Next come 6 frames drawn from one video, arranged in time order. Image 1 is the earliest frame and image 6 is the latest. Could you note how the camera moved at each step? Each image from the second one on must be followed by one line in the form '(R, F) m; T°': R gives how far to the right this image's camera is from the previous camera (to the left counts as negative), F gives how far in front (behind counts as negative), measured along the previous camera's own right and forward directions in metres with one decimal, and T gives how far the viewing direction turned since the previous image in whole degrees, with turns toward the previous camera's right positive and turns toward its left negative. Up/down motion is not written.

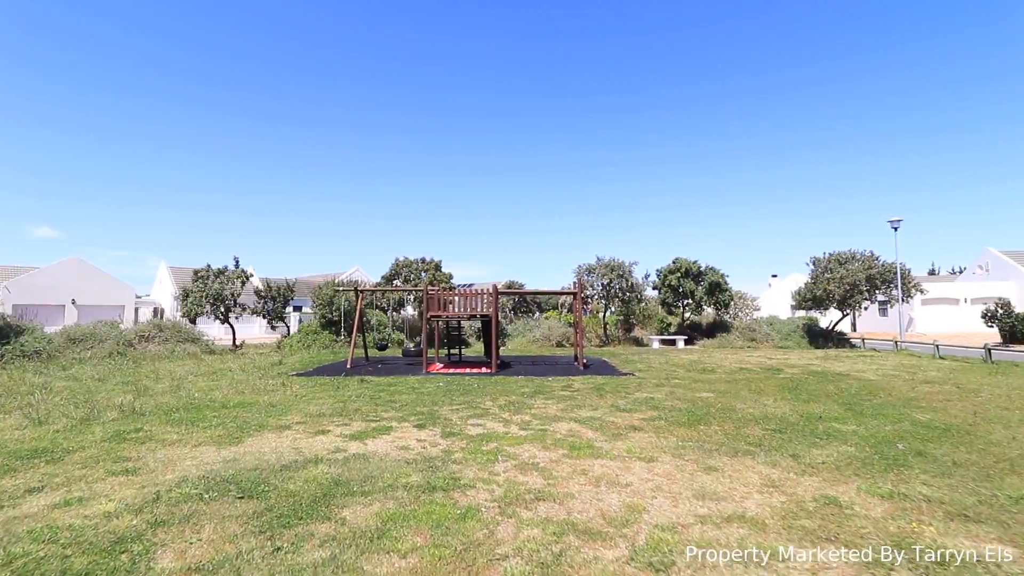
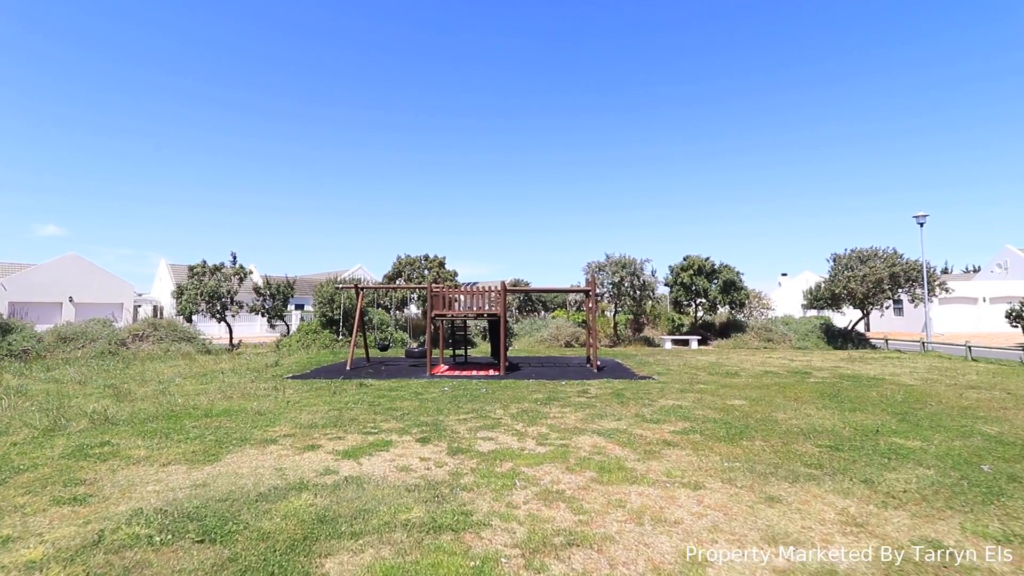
(-0.1, +0.7) m; 0°
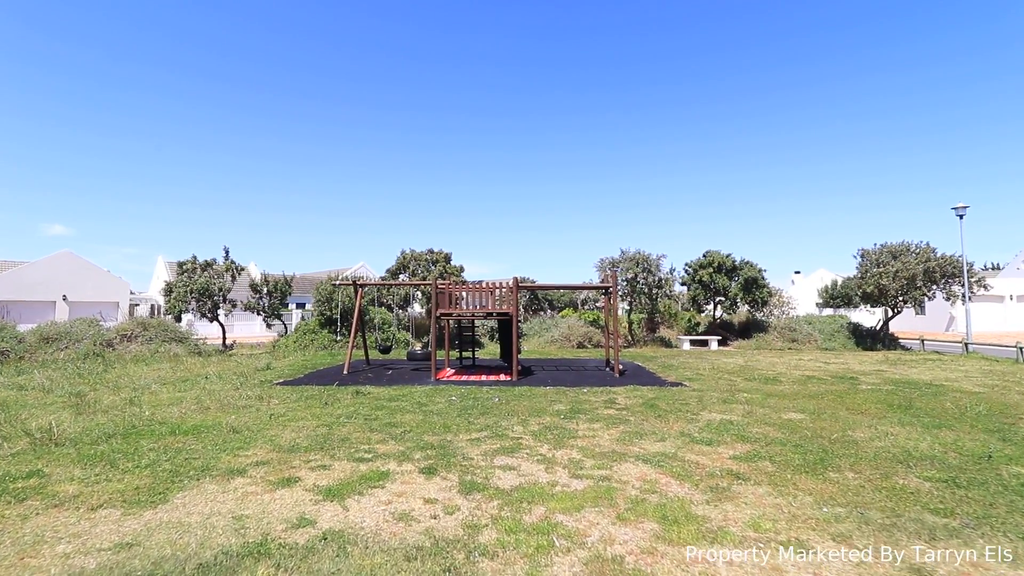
(-0.2, +1.0) m; 0°
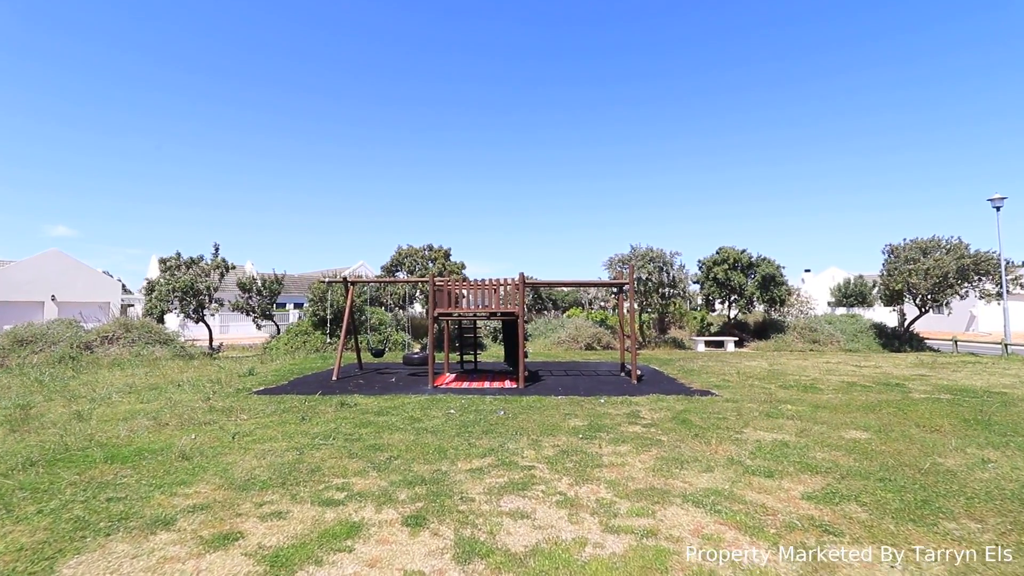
(-0.1, +0.9) m; 0°
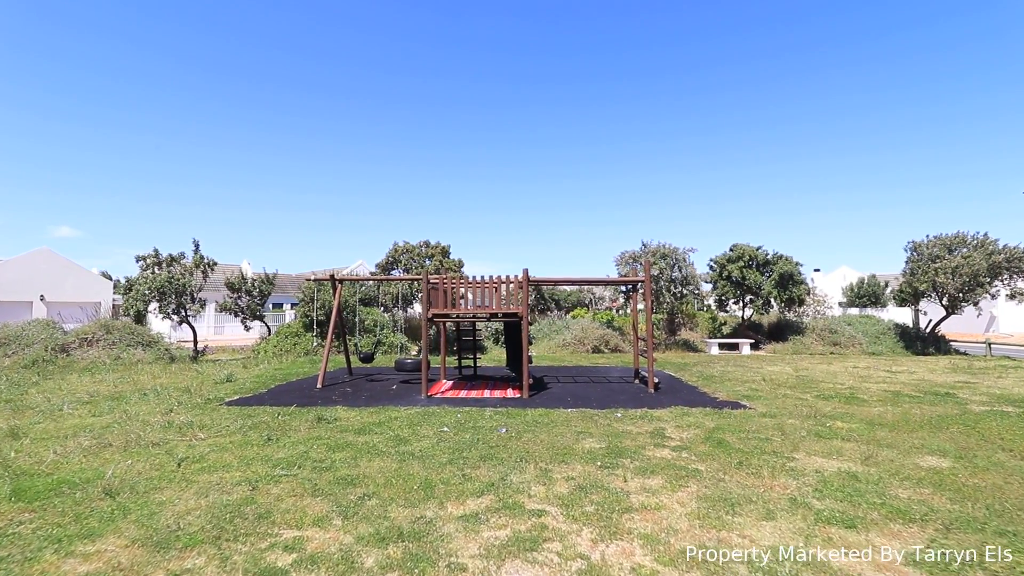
(0.0, +0.8) m; 0°
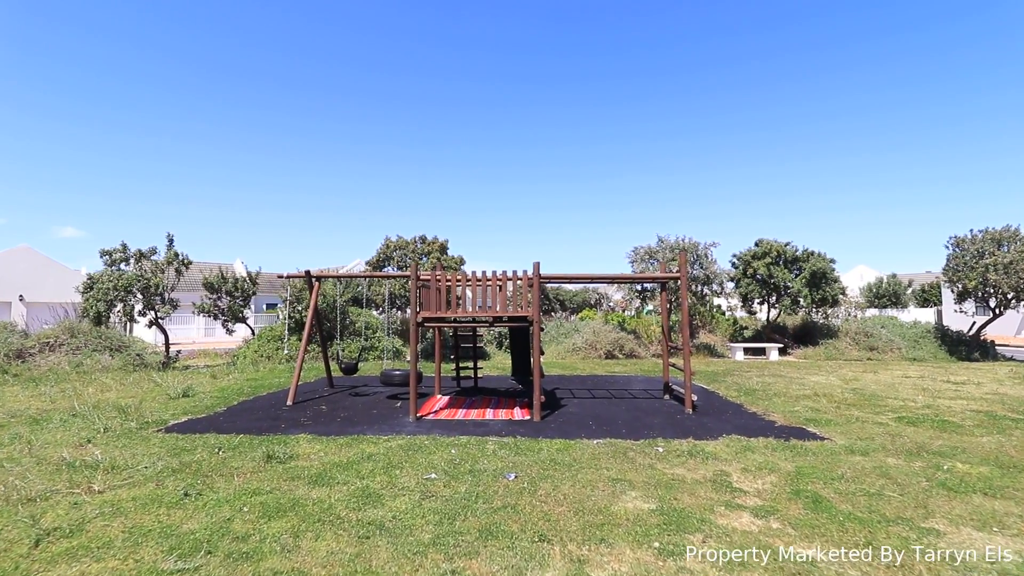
(-0.1, +1.3) m; 0°
